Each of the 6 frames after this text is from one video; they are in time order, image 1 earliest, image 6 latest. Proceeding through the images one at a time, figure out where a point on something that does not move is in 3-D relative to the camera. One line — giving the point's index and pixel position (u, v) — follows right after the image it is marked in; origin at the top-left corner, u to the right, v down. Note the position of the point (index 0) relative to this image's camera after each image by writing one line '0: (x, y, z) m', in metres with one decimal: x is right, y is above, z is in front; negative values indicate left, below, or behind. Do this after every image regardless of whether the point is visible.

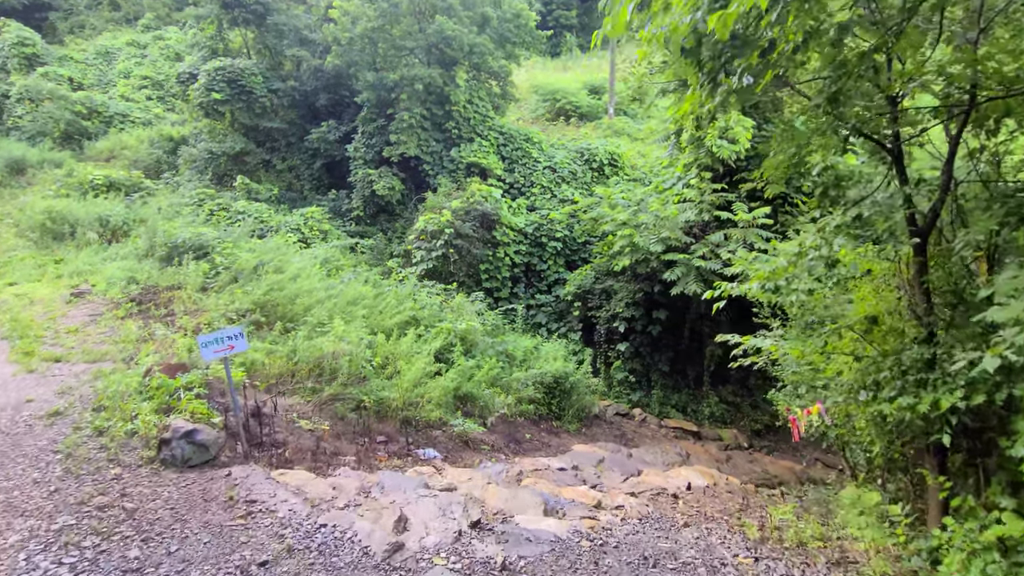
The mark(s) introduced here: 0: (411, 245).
0: (-2.4, +1.0, +11.7) m
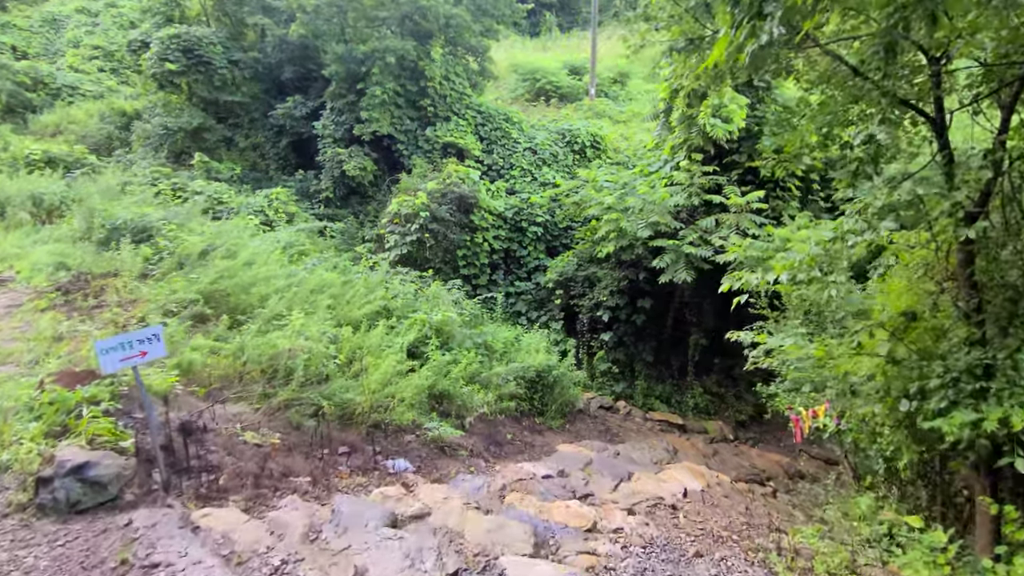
0: (-2.9, +1.3, +11.1) m
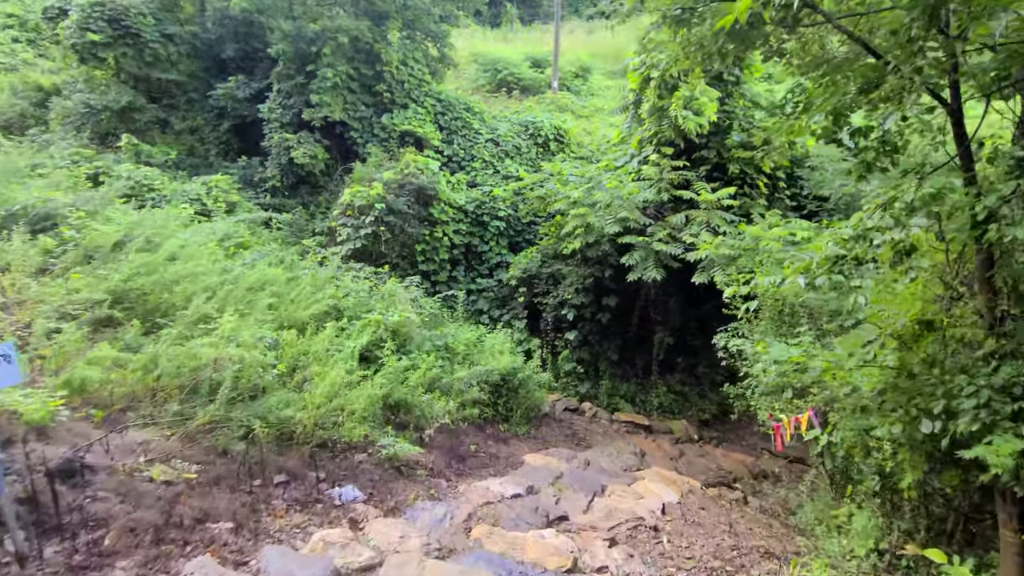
0: (-3.7, +1.4, +10.3) m
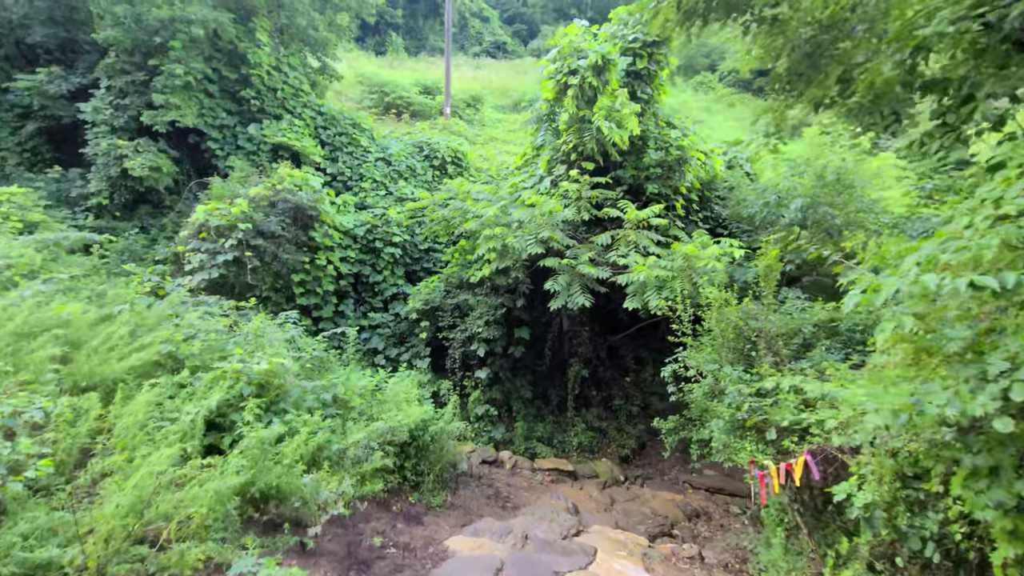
0: (-5.5, +0.7, +8.2) m
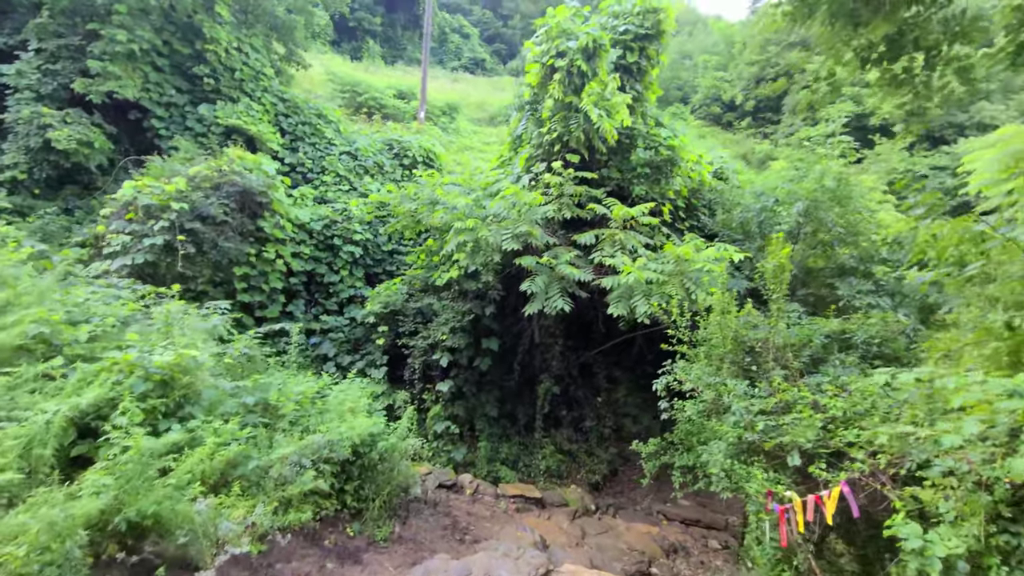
0: (-5.9, +0.9, +7.1) m
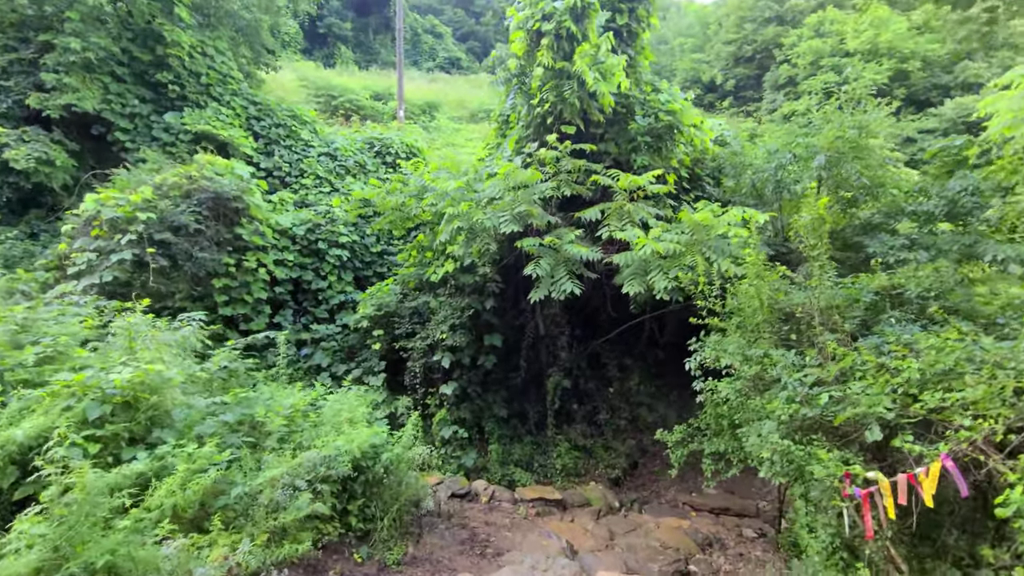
0: (-5.9, +0.6, +6.6) m
